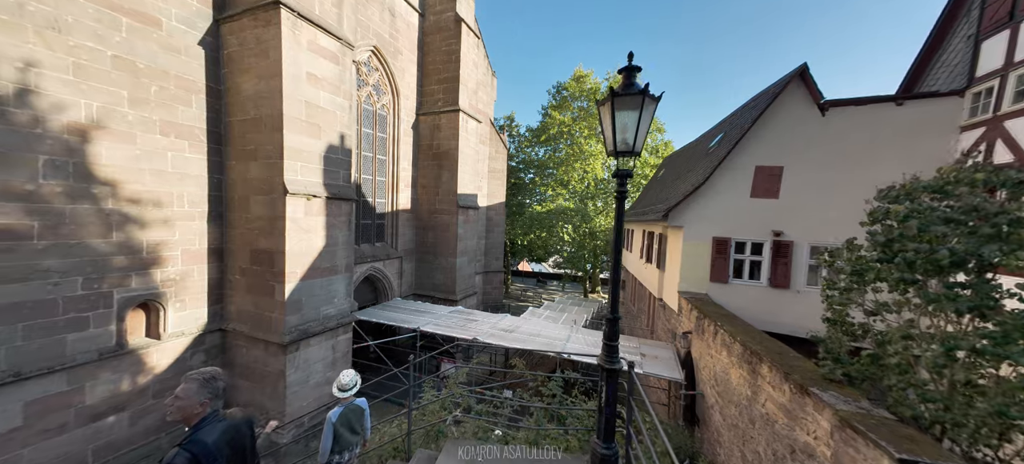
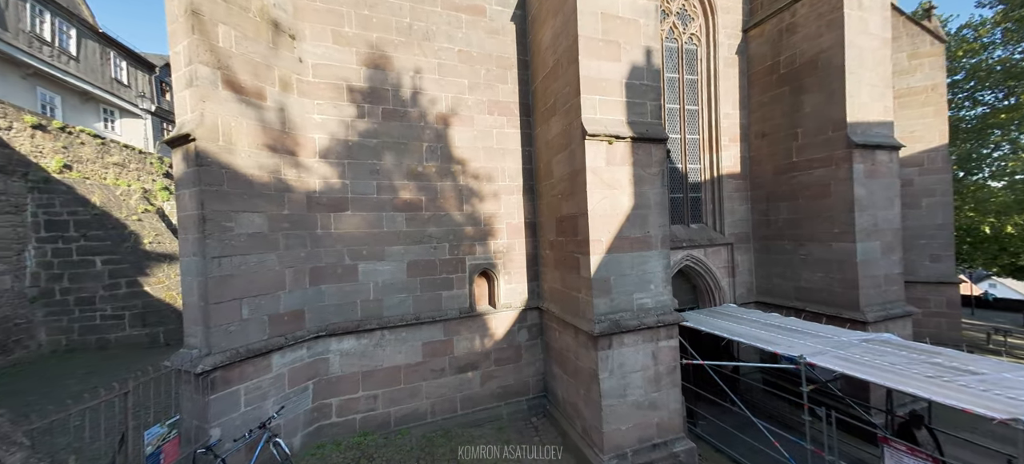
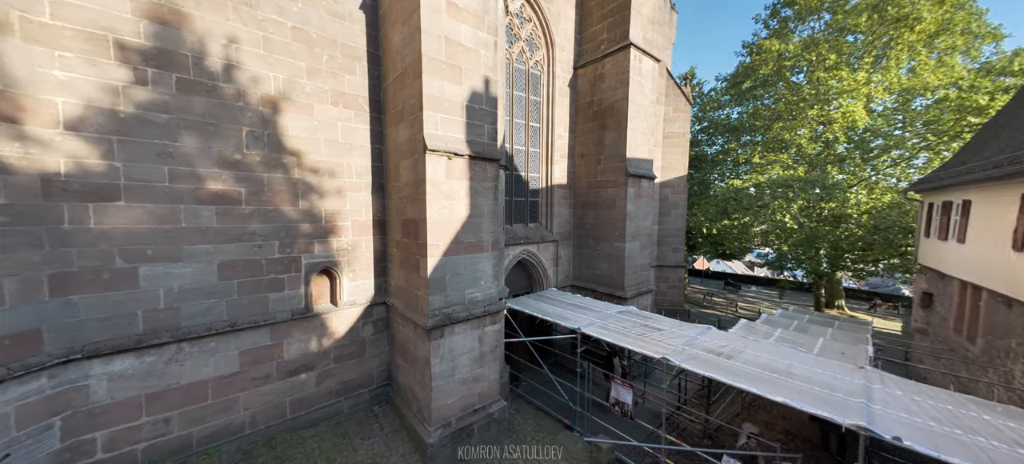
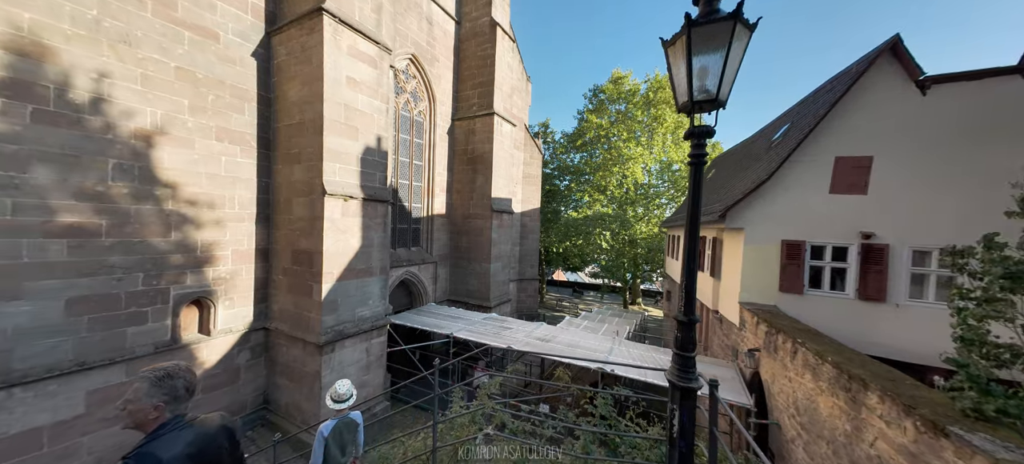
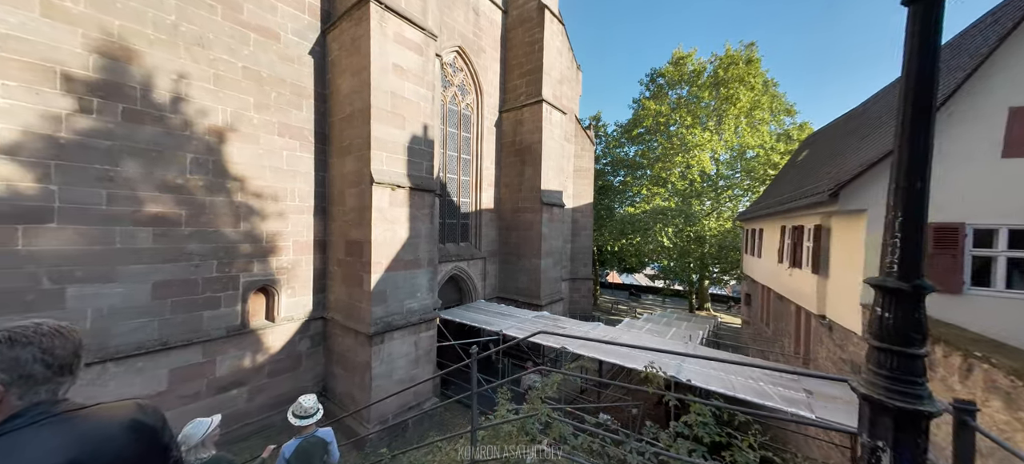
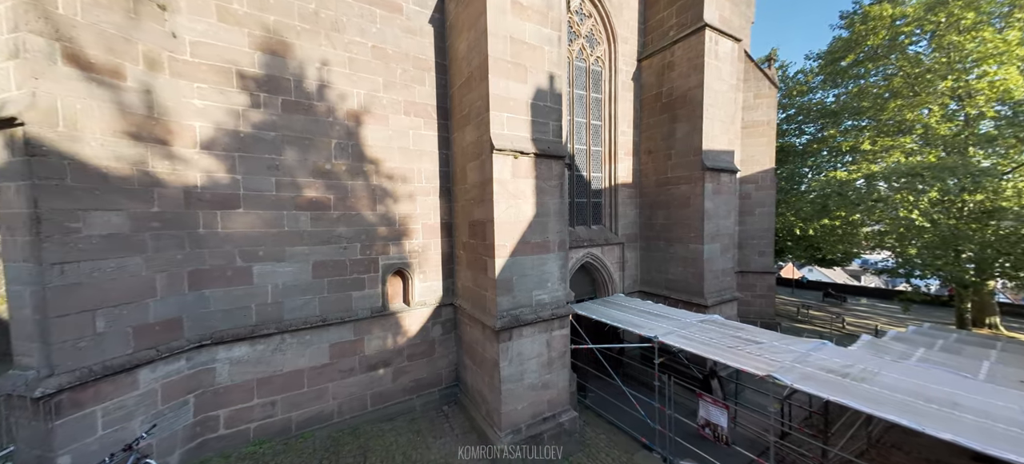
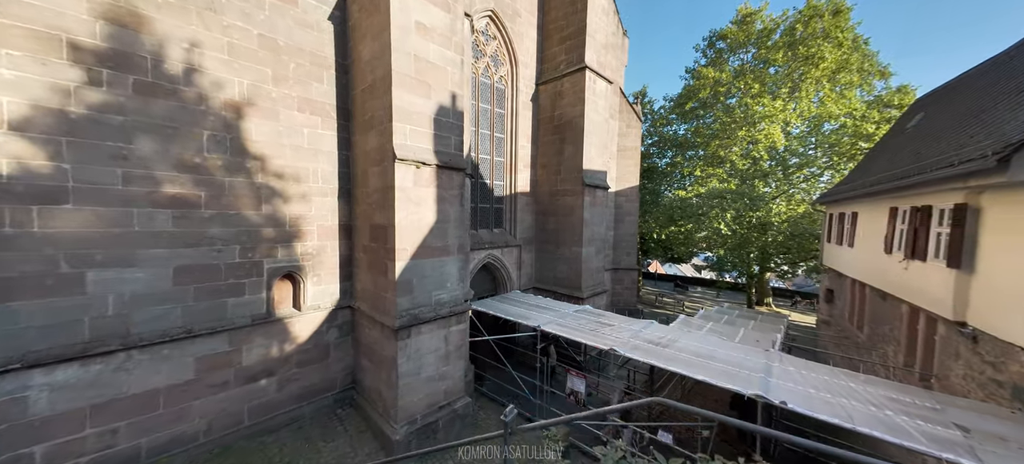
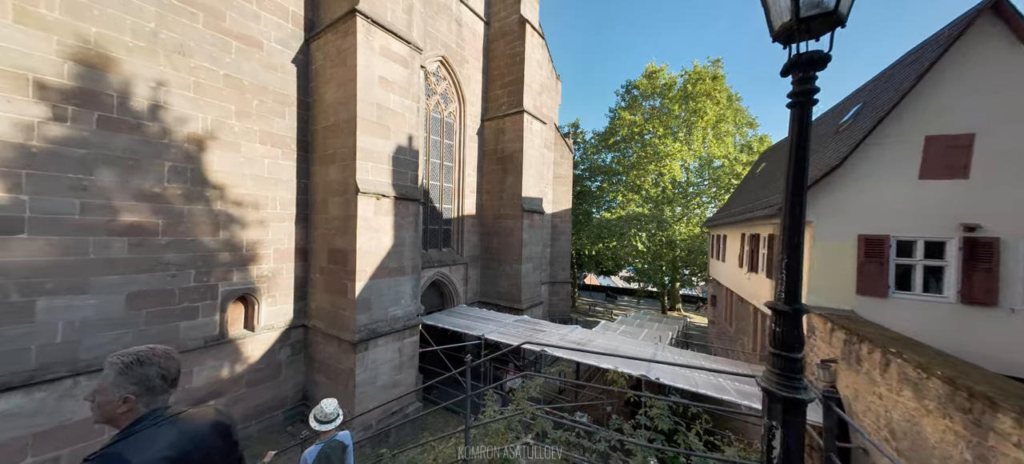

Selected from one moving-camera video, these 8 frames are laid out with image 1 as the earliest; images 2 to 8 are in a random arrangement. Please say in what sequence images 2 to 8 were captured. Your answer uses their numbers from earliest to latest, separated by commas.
4, 8, 5, 7, 3, 6, 2
